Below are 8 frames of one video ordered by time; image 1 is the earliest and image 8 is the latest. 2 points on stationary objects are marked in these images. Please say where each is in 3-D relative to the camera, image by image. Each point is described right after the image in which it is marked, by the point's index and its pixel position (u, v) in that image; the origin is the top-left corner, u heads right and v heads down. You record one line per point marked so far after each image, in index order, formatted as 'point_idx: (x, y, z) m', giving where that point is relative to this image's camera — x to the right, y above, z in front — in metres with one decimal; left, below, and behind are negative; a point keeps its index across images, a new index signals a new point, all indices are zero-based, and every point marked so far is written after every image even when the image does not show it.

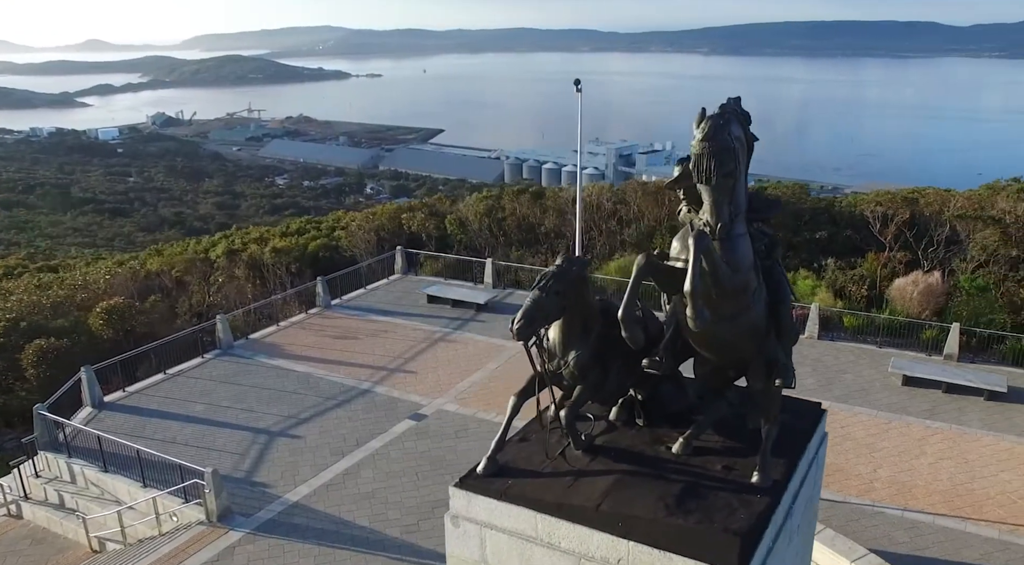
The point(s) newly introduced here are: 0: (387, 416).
0: (-2.3, -2.4, +15.1) m
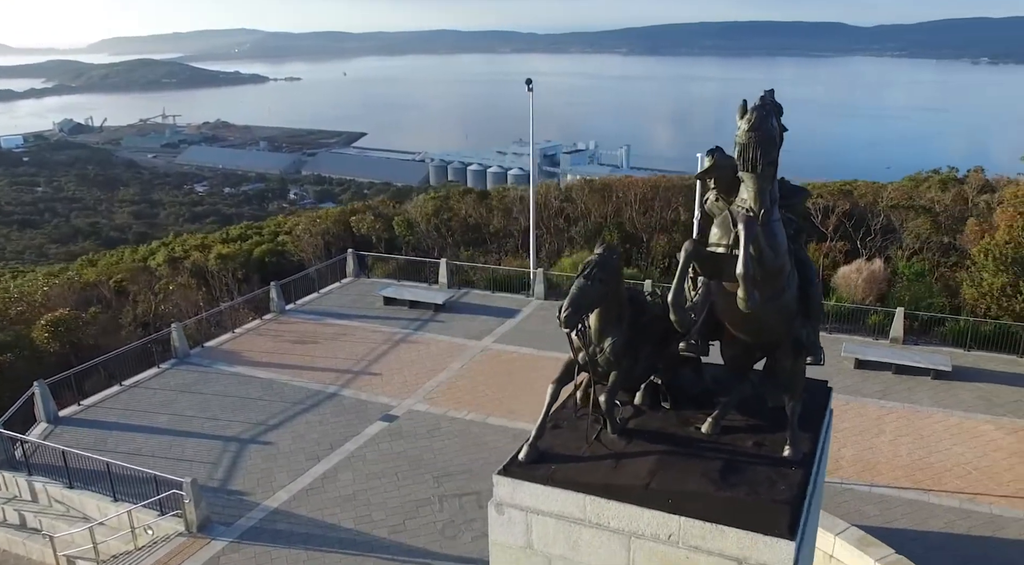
0: (-2.8, -2.5, +15.0) m
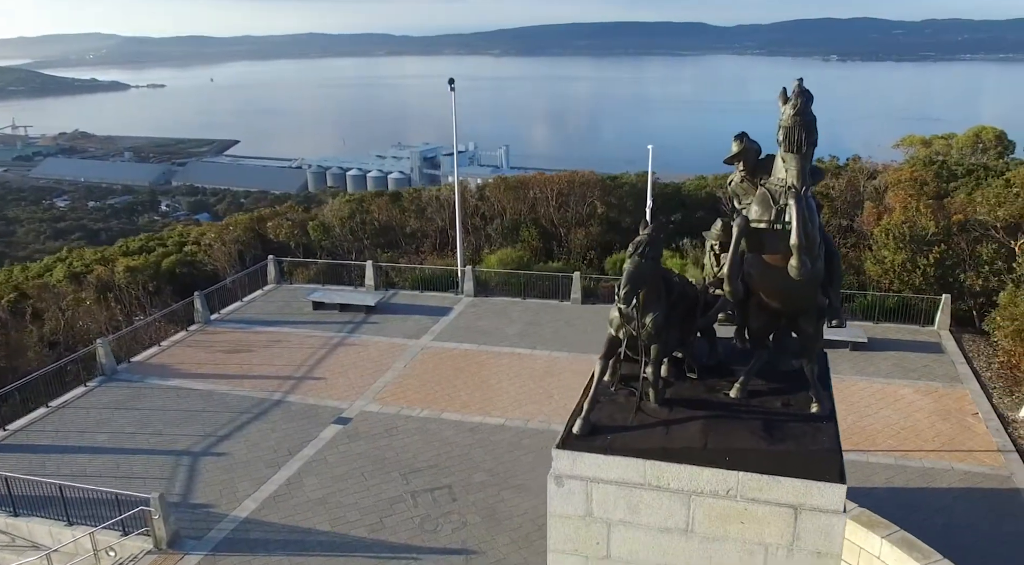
0: (-3.6, -2.5, +14.7) m
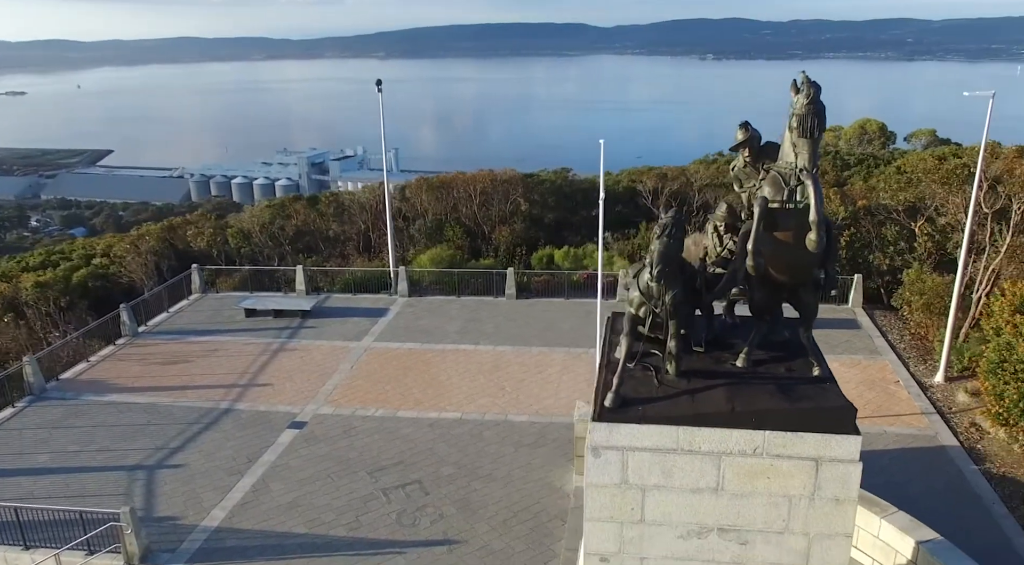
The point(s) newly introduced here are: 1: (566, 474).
0: (-4.4, -2.6, +14.5) m
1: (+0.8, -3.0, +12.8) m
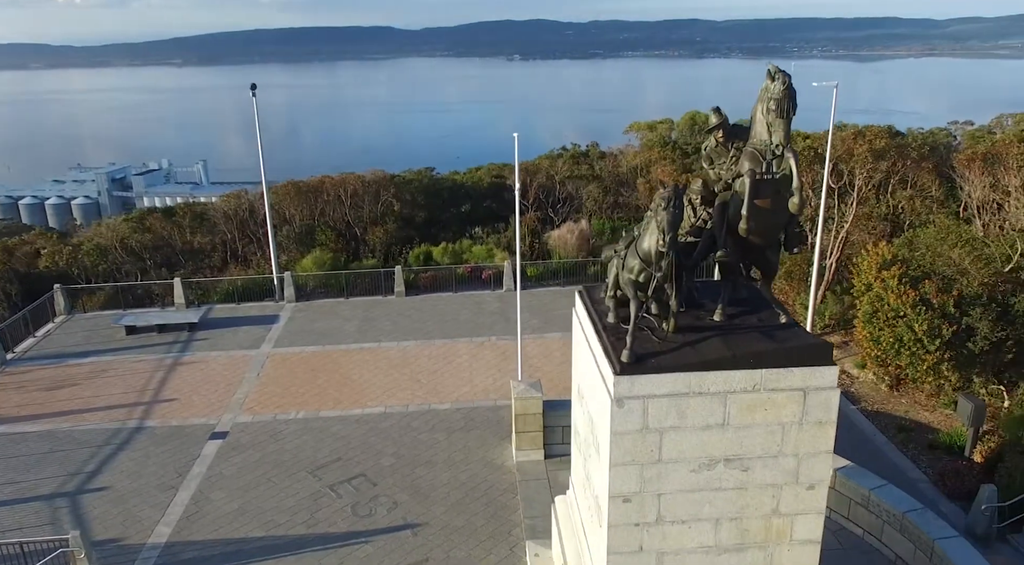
0: (-5.6, -2.8, +14.1) m
1: (-0.1, -2.8, +13.5) m
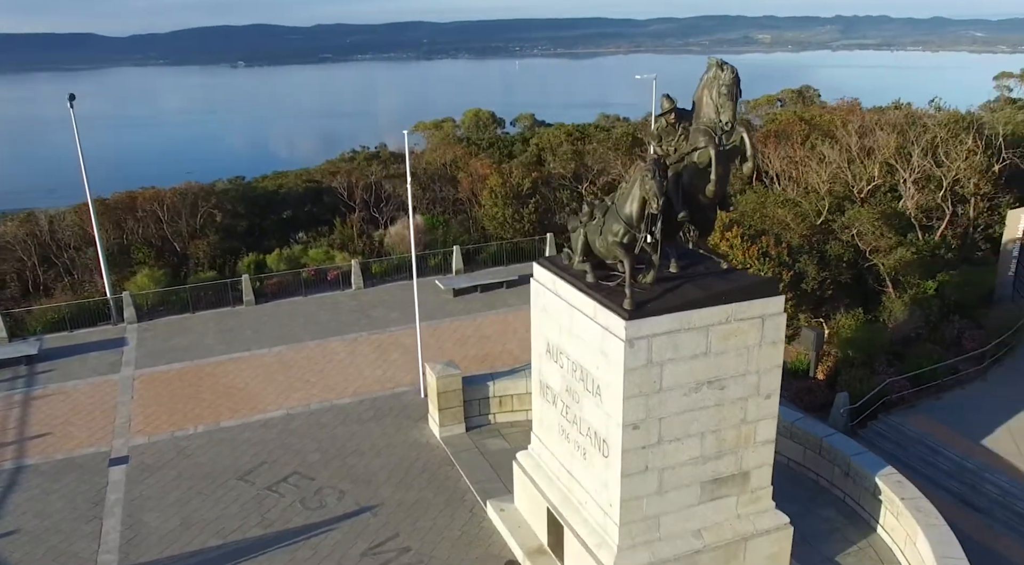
0: (-7.0, -3.1, +13.2) m
1: (-1.5, -2.6, +14.2) m
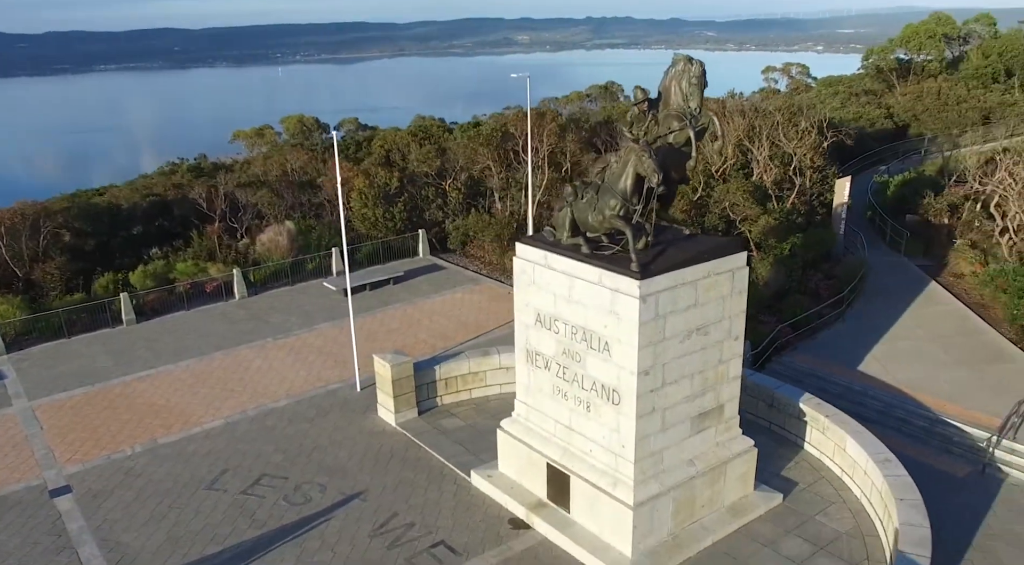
0: (-7.4, -3.4, +12.4) m
1: (-2.5, -2.5, +14.6) m
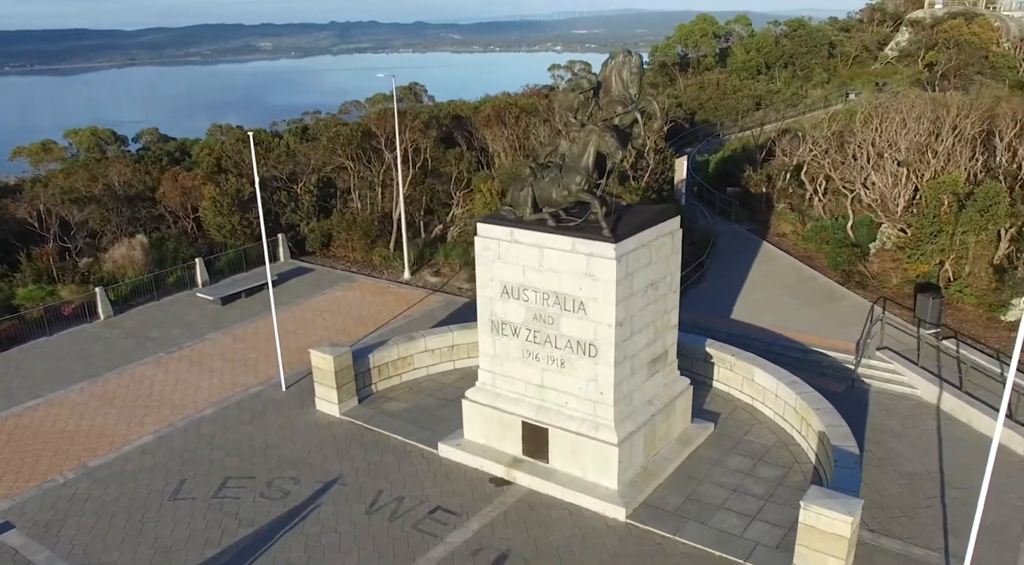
0: (-7.7, -3.8, +11.5) m
1: (-3.6, -2.4, +14.9) m
